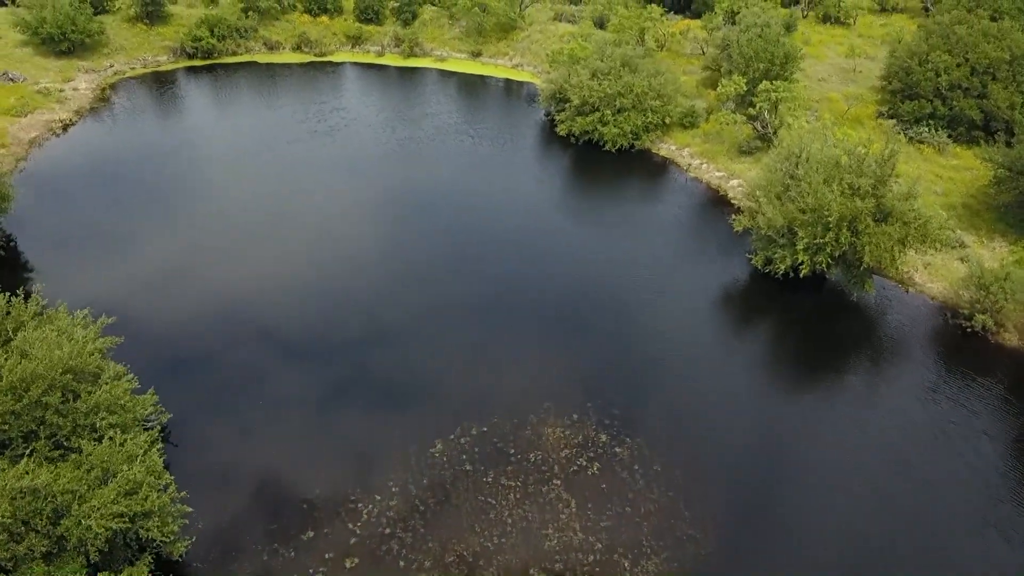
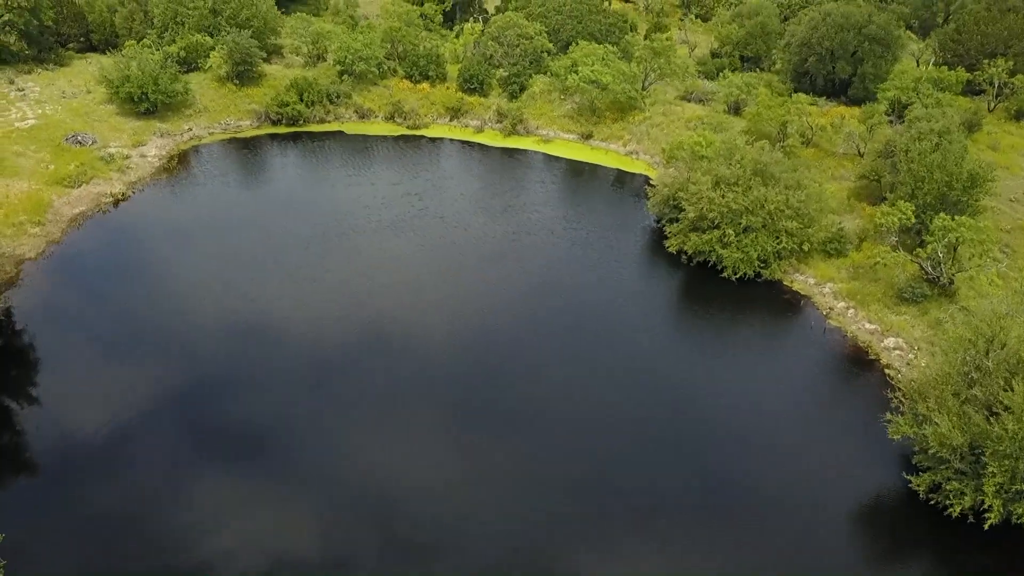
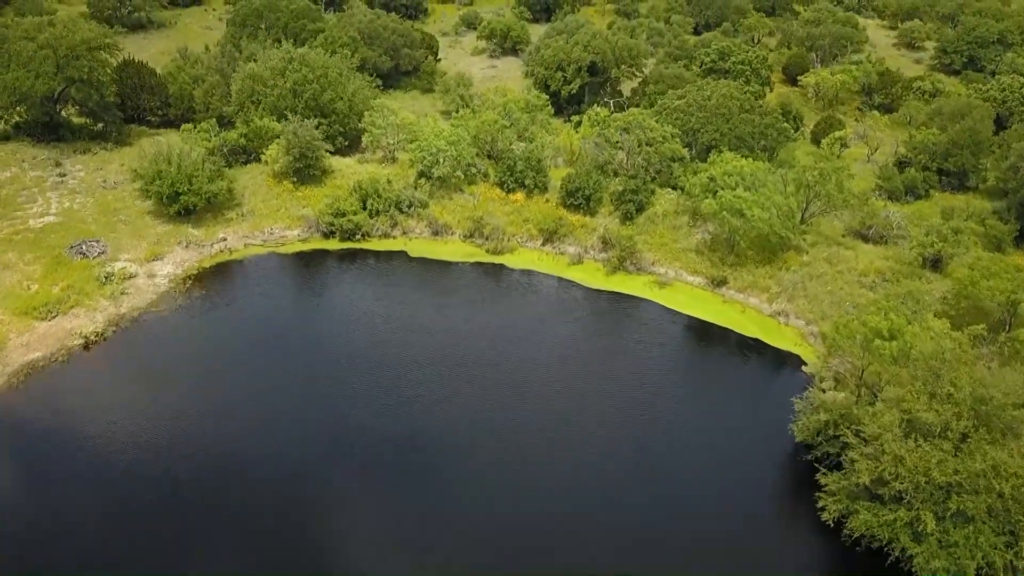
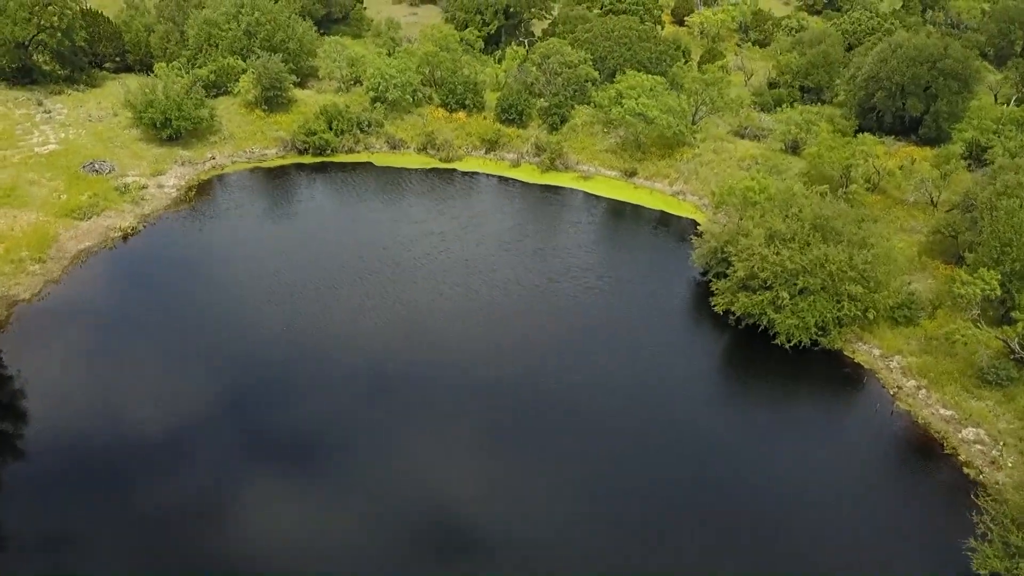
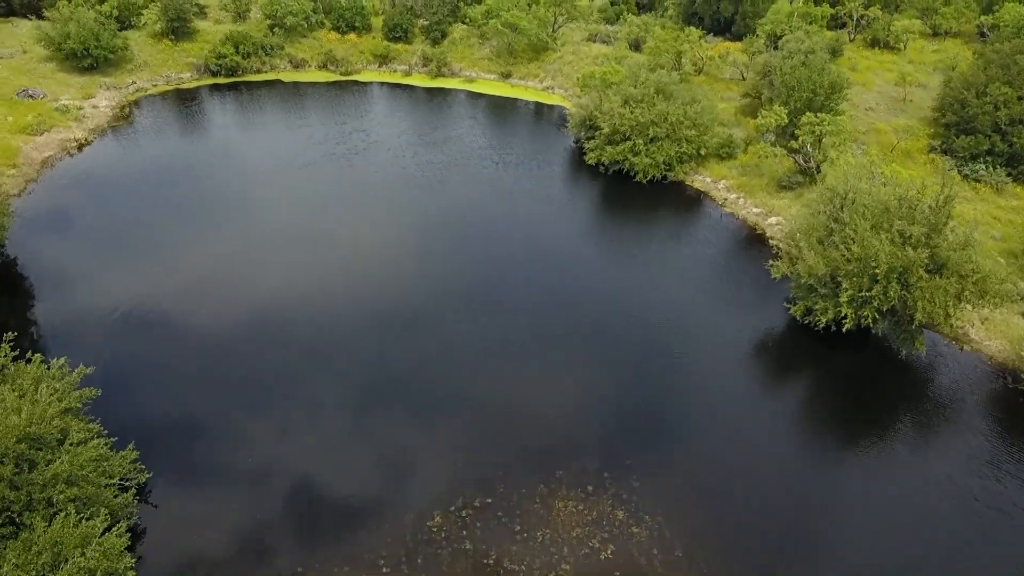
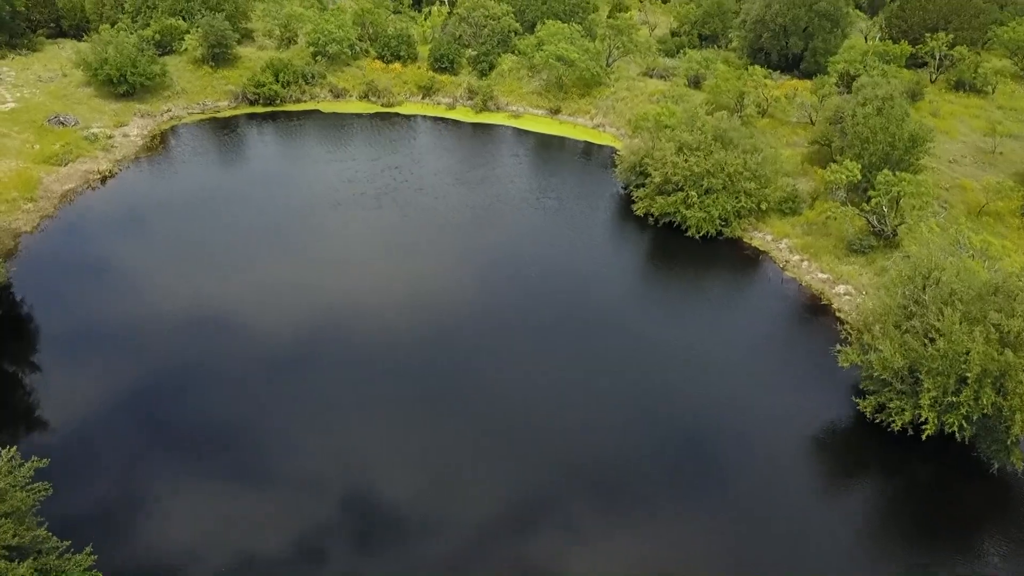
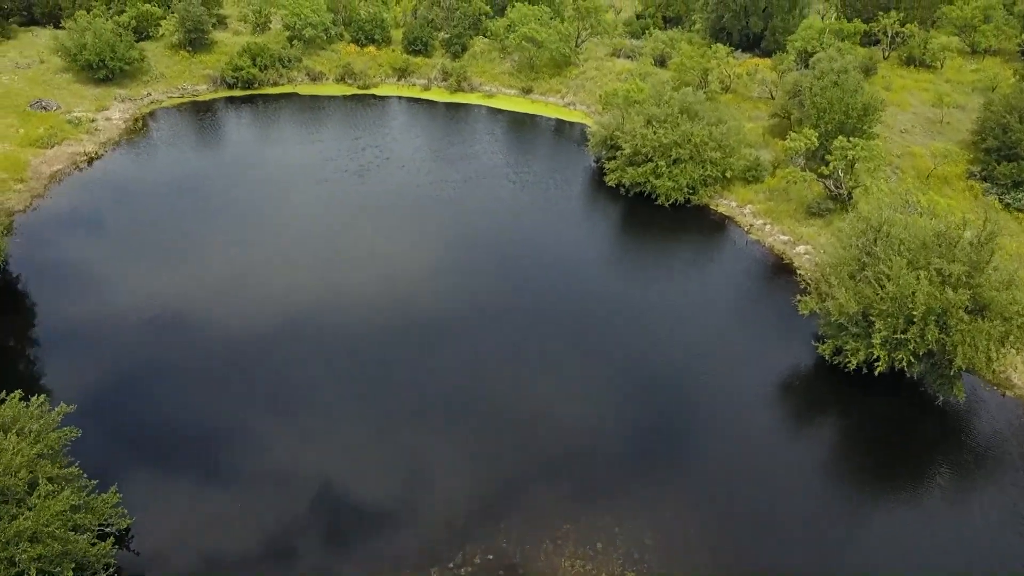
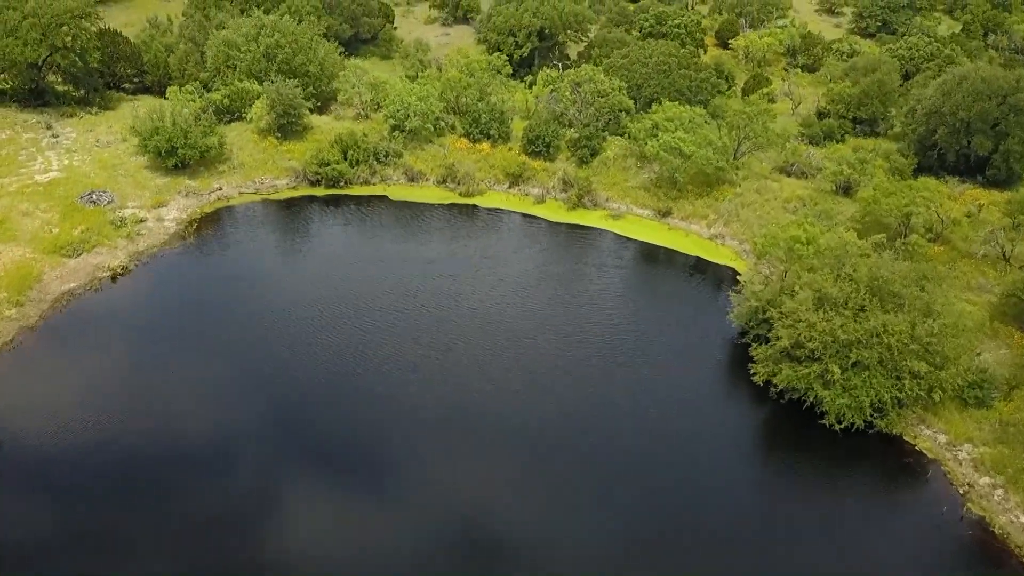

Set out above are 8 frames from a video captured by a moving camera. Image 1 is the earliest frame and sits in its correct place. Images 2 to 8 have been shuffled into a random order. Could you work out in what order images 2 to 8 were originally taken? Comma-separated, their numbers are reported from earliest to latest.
5, 7, 6, 2, 4, 8, 3
